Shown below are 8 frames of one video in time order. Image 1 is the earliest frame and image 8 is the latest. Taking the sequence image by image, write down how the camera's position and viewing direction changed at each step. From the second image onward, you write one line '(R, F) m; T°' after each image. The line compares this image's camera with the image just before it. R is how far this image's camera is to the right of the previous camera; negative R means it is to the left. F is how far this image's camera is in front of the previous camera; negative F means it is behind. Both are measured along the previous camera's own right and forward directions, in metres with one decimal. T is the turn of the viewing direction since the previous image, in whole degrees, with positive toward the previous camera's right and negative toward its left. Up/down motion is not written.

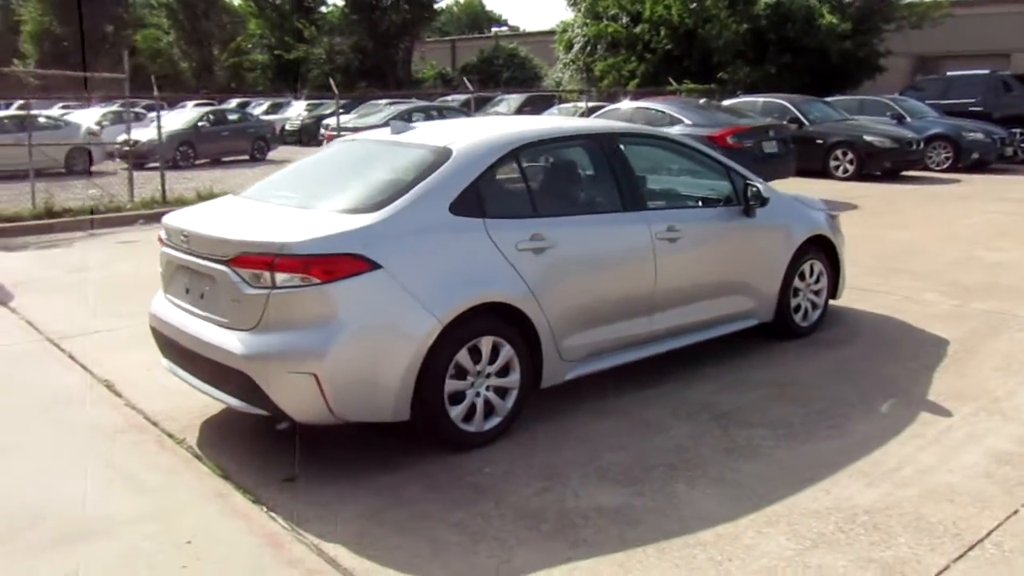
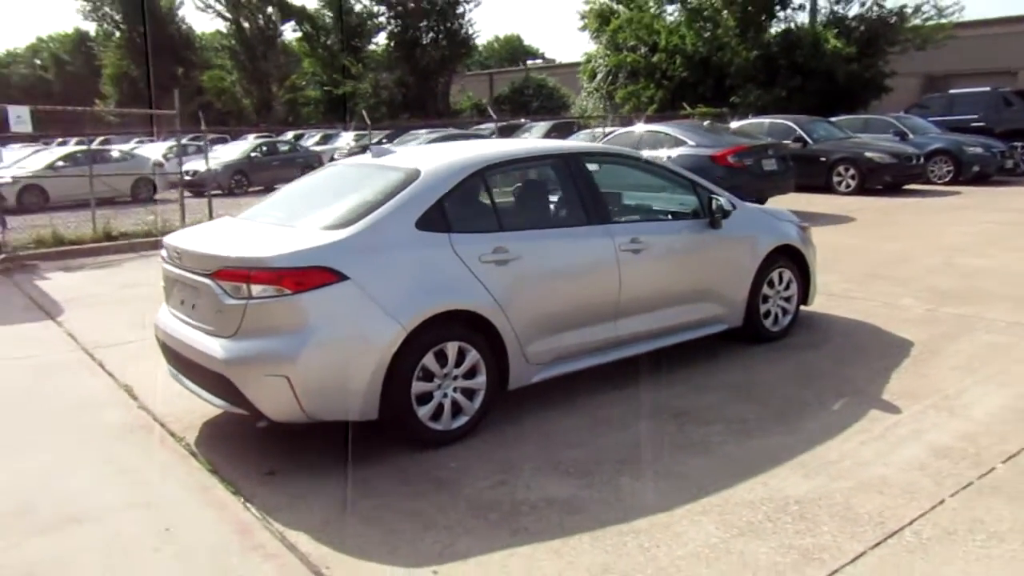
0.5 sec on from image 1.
(+0.4, -0.3) m; -2°
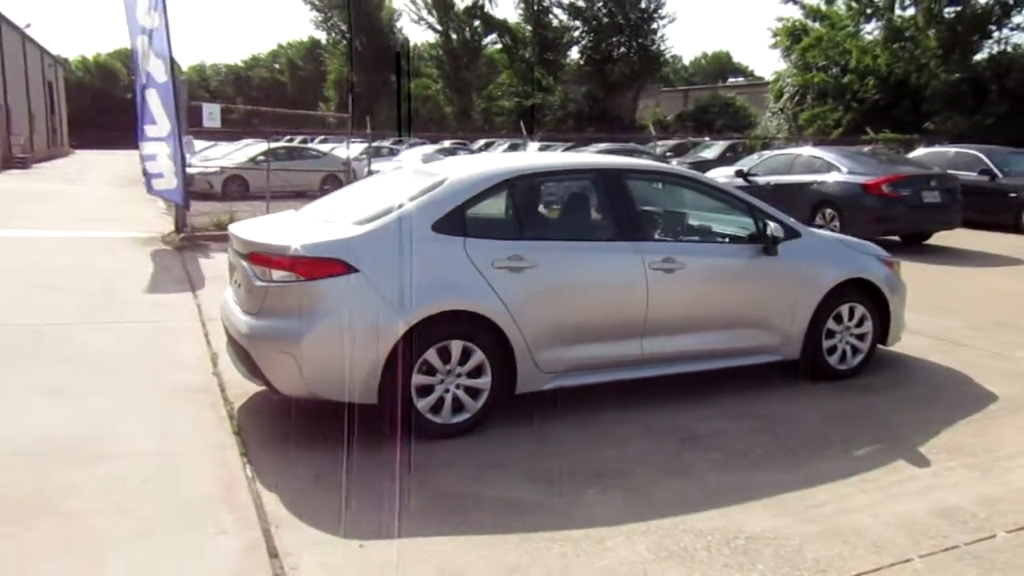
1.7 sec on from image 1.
(+1.1, 0.0) m; -13°
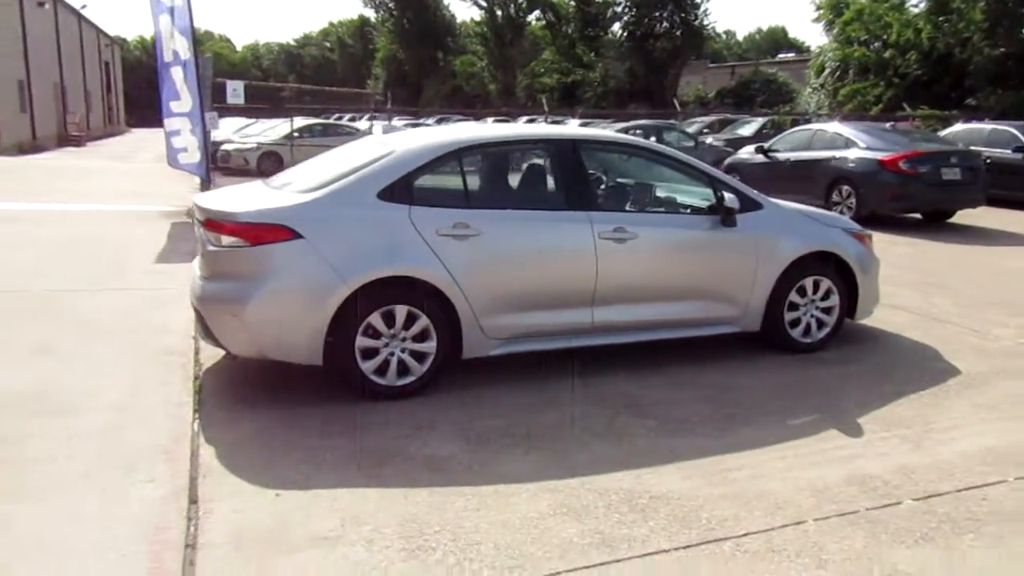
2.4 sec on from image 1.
(+0.7, -0.1) m; -4°
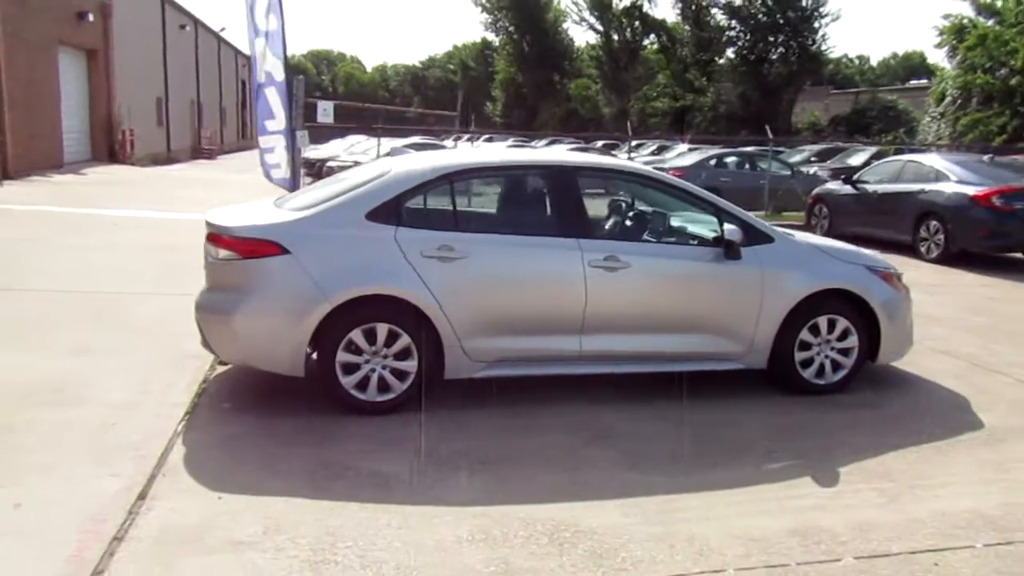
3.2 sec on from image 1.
(+0.9, 0.0) m; -8°
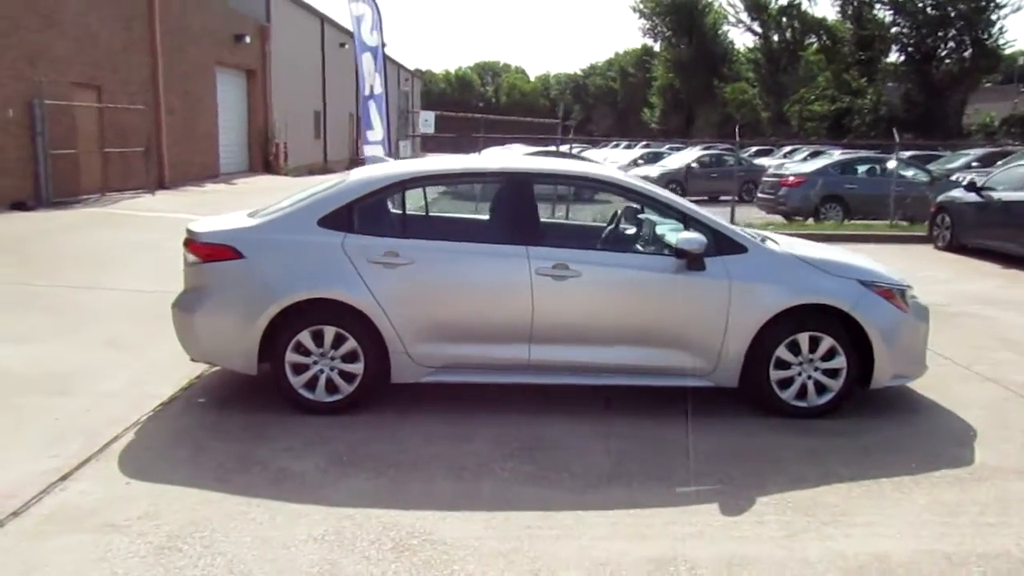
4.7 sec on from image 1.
(+1.5, +0.2) m; -12°
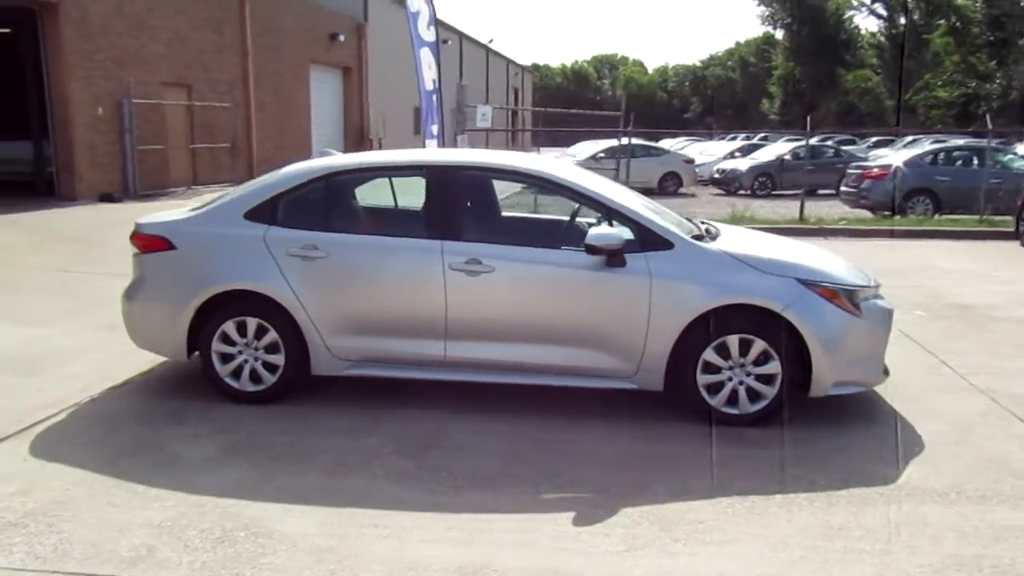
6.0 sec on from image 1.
(+1.4, +0.2) m; -8°
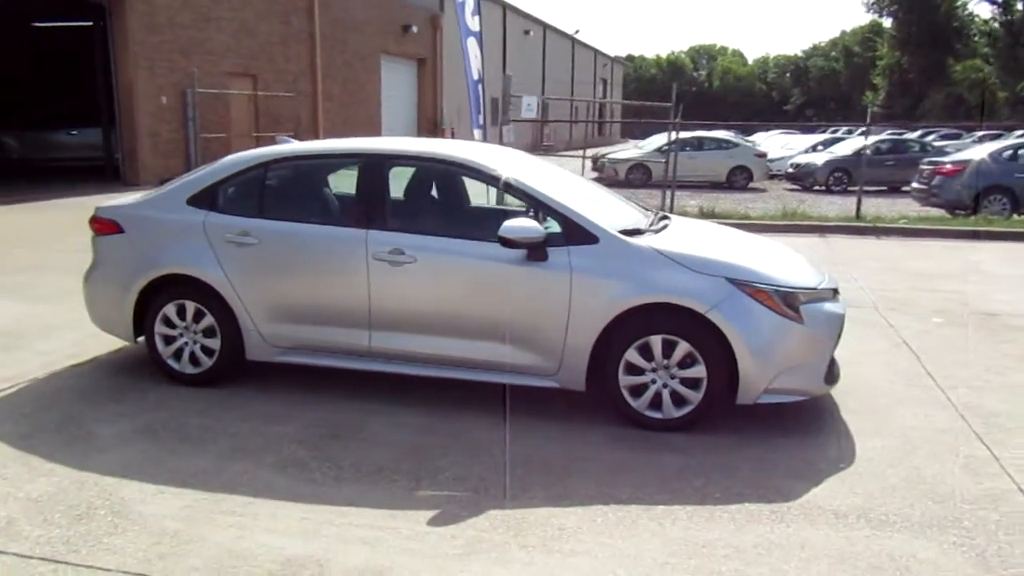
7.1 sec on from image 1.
(+1.1, +0.2) m; -7°
